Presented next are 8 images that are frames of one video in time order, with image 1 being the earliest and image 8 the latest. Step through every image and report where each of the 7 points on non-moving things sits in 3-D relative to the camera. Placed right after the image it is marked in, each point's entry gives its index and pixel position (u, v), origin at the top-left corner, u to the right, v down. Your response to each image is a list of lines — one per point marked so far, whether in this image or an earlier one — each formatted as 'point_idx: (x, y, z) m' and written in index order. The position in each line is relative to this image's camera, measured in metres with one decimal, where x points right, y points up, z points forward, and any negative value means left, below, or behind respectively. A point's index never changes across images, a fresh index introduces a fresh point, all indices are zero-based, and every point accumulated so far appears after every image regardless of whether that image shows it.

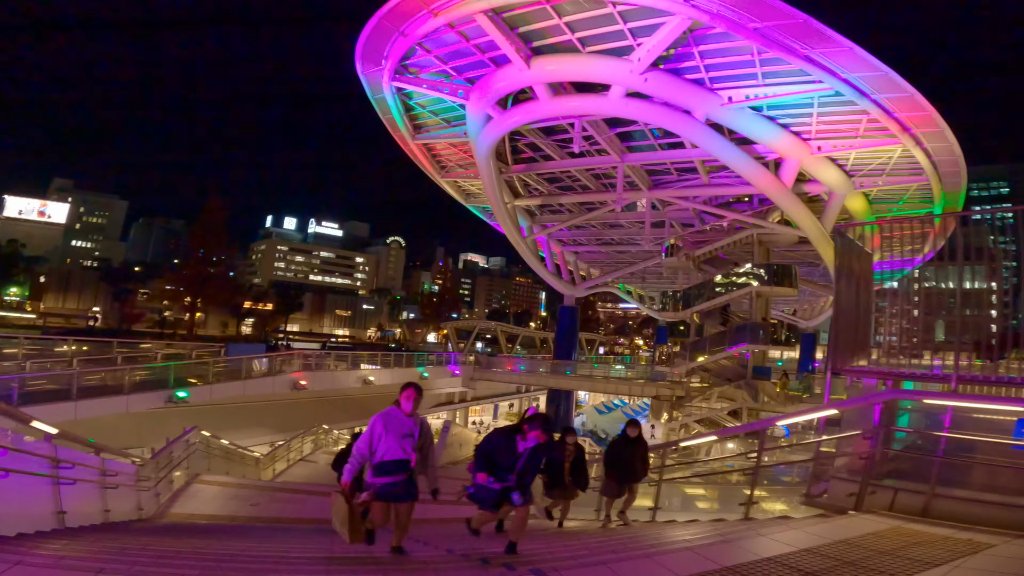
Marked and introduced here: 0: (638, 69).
0: (+3.4, +5.4, +15.1) m
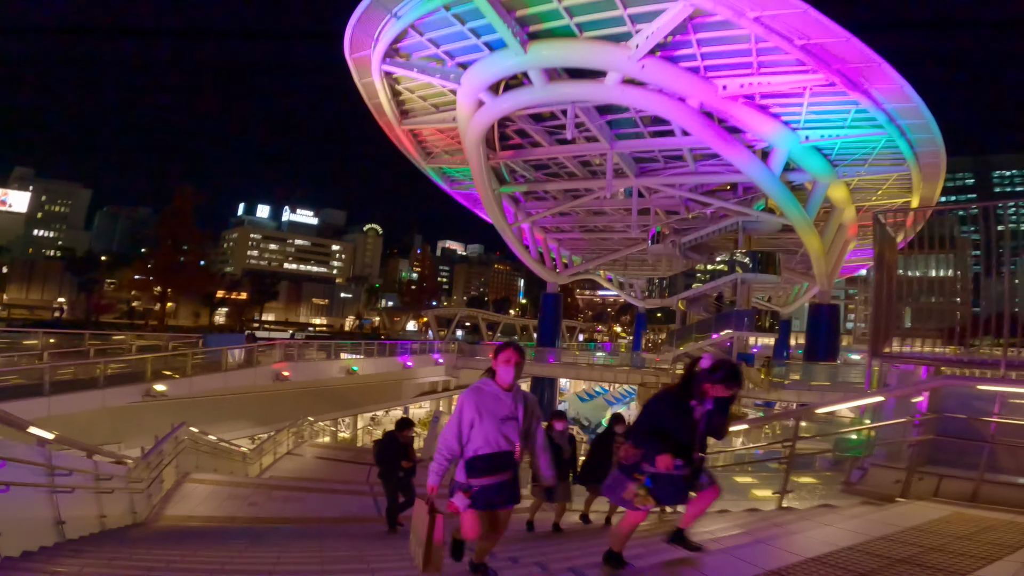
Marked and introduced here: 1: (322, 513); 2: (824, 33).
0: (+3.2, +5.7, +14.9) m
1: (-3.1, -3.4, +9.2) m
2: (+6.8, +5.6, +13.3) m
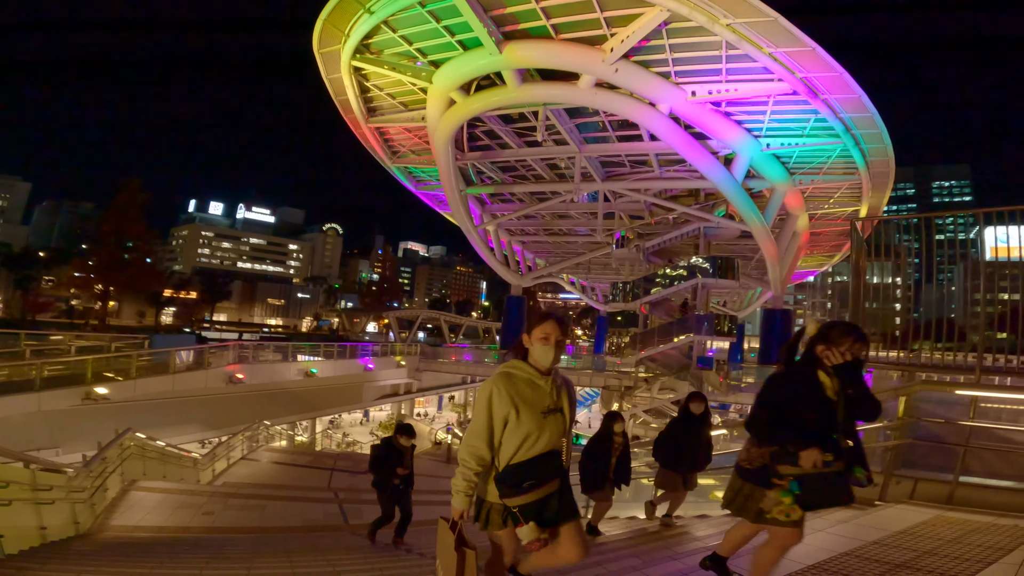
0: (+2.5, +5.6, +15.0) m
1: (-3.4, -3.4, +8.8) m
2: (+6.2, +5.5, +13.6) m
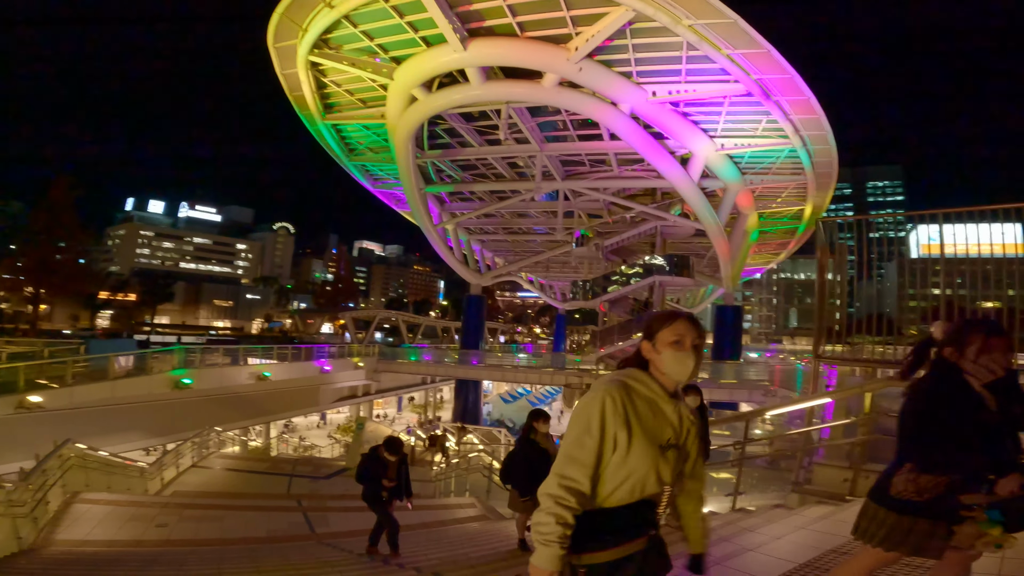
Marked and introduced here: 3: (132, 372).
0: (+1.6, +5.6, +15.1) m
1: (-3.8, -3.4, +8.5) m
2: (+5.4, +5.6, +14.0) m
3: (-12.3, -2.7, +19.9) m
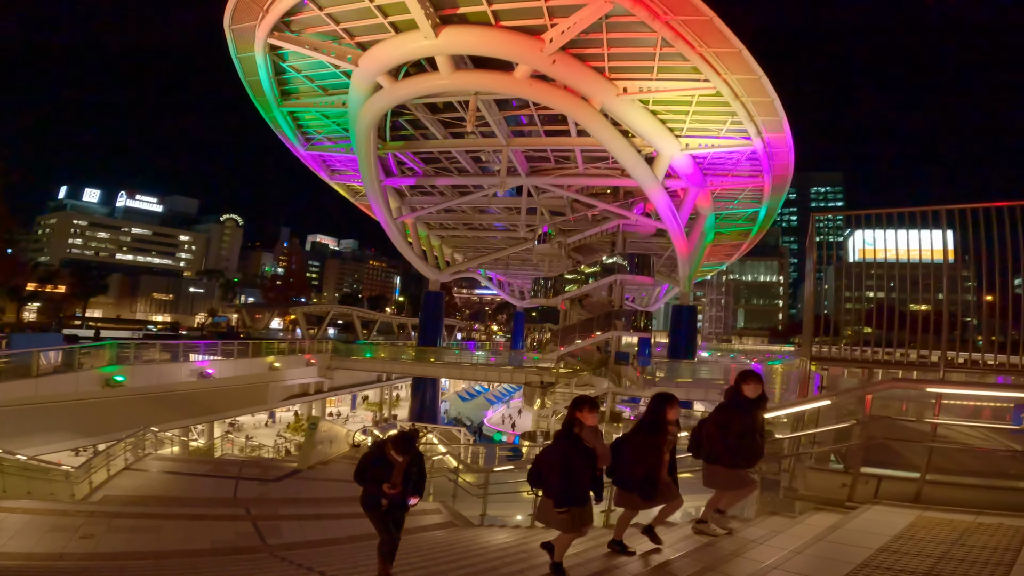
0: (+0.8, +5.7, +14.9) m
1: (-4.1, -3.3, +7.9) m
2: (+4.7, +5.6, +14.0) m
3: (-13.5, -2.4, +18.6) m
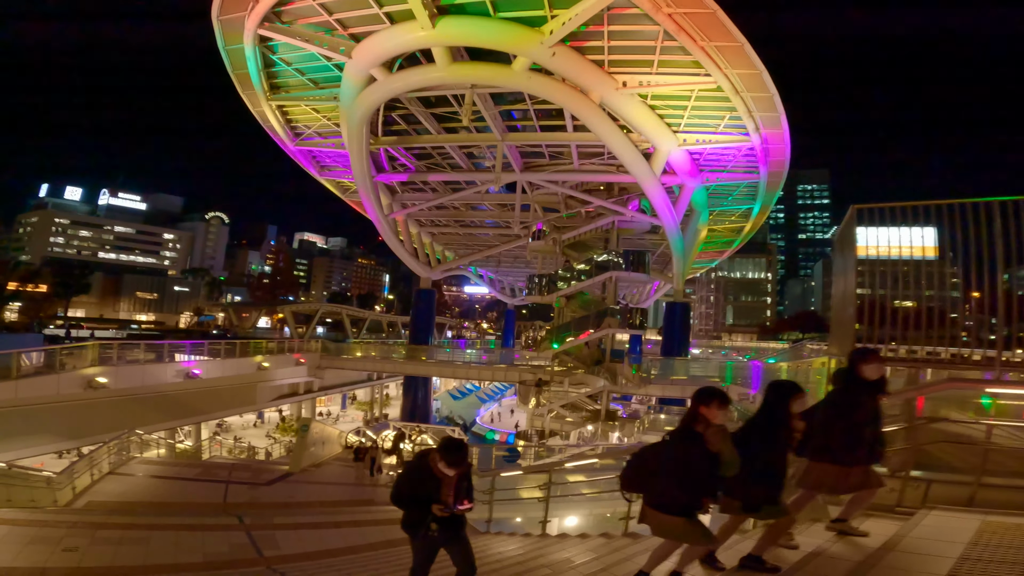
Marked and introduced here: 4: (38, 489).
0: (+0.8, +5.8, +14.5) m
1: (-4.1, -3.3, +7.5) m
2: (+4.7, +5.6, +13.8) m
3: (-13.6, -2.4, +18.0) m
4: (-9.9, -4.2, +12.8) m
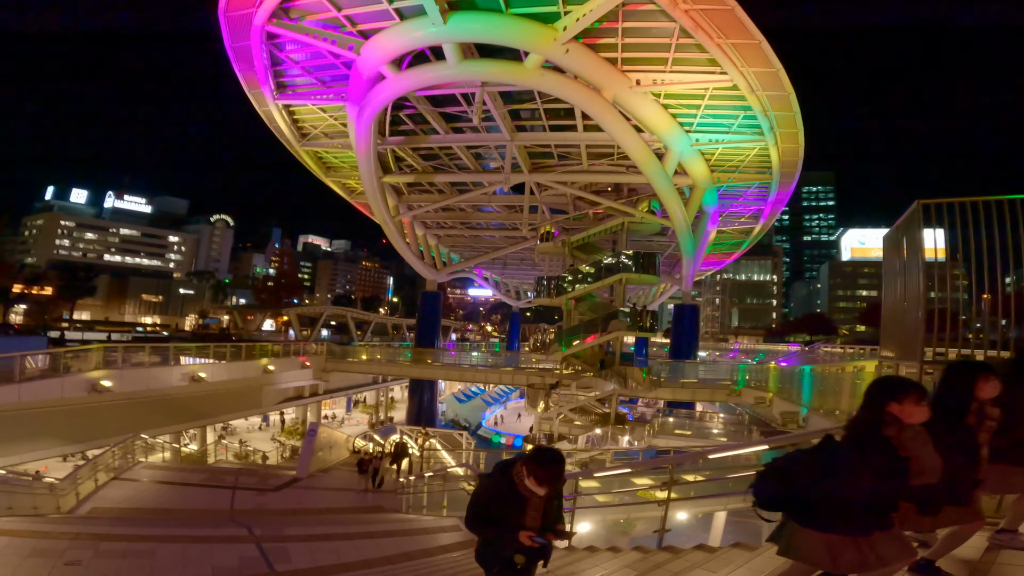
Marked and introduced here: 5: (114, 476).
0: (+1.0, +5.7, +14.3) m
1: (-3.8, -3.3, +7.3) m
2: (+4.9, +5.6, +13.5) m
3: (-13.3, -2.5, +17.8) m
4: (-9.6, -4.2, +12.6) m
5: (-9.5, -4.6, +14.9) m
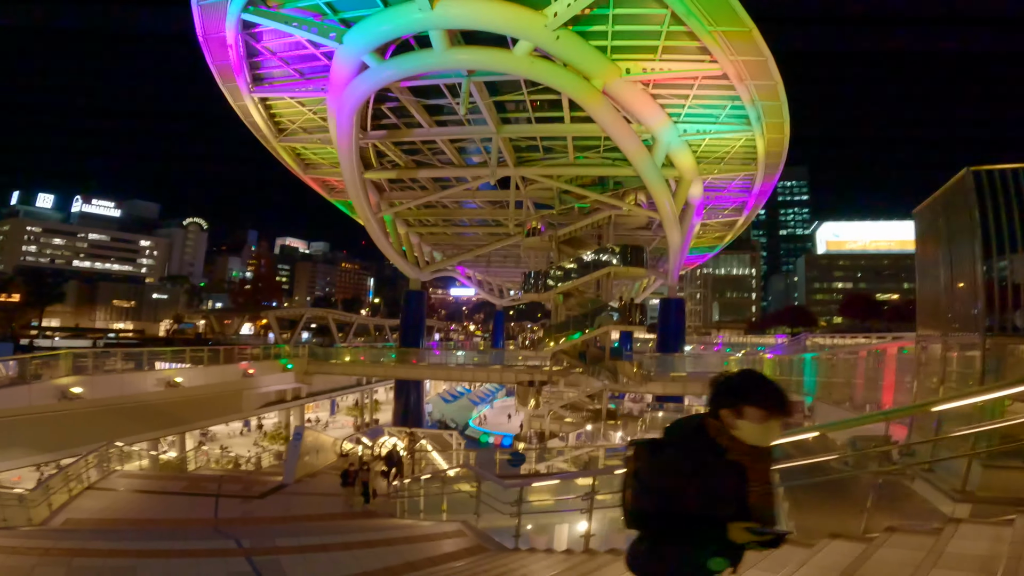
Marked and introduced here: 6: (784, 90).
0: (+0.7, +5.8, +13.9) m
1: (-3.7, -3.3, +6.8) m
2: (+4.6, +5.8, +13.3) m
3: (-13.6, -2.6, +17.0) m
4: (-9.7, -4.3, +11.9) m
5: (-9.6, -4.7, +14.2) m
6: (+7.2, +5.2, +16.3) m
